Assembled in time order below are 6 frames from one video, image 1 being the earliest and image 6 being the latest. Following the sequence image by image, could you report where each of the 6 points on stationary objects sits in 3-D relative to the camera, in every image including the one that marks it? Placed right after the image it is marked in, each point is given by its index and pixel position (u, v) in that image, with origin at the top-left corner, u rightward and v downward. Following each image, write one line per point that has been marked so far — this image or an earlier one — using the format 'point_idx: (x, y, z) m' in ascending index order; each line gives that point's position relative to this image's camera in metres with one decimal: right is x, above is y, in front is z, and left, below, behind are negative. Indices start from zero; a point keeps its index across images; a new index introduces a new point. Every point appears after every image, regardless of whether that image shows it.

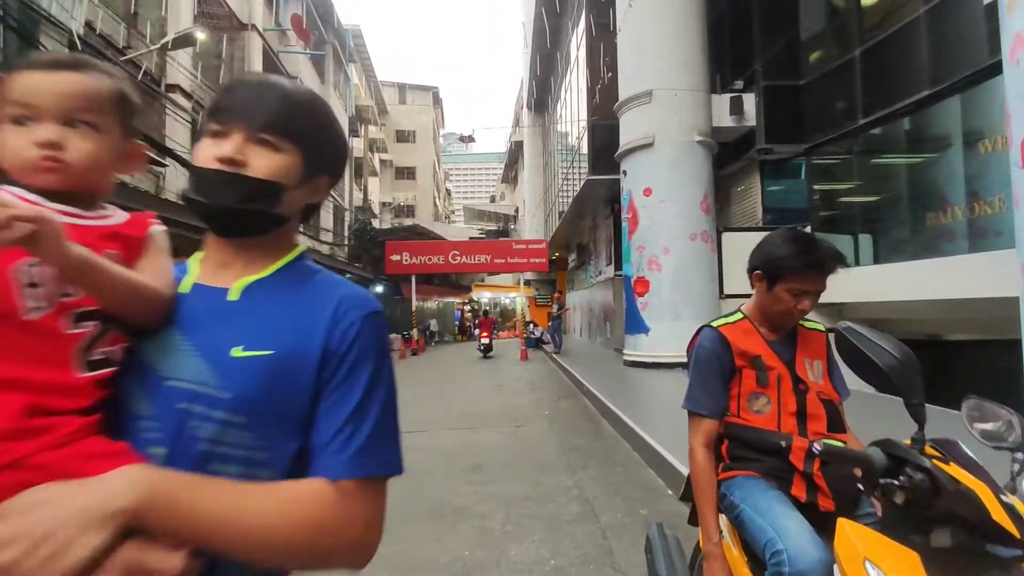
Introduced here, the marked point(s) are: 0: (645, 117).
0: (+2.5, +3.3, +10.8) m
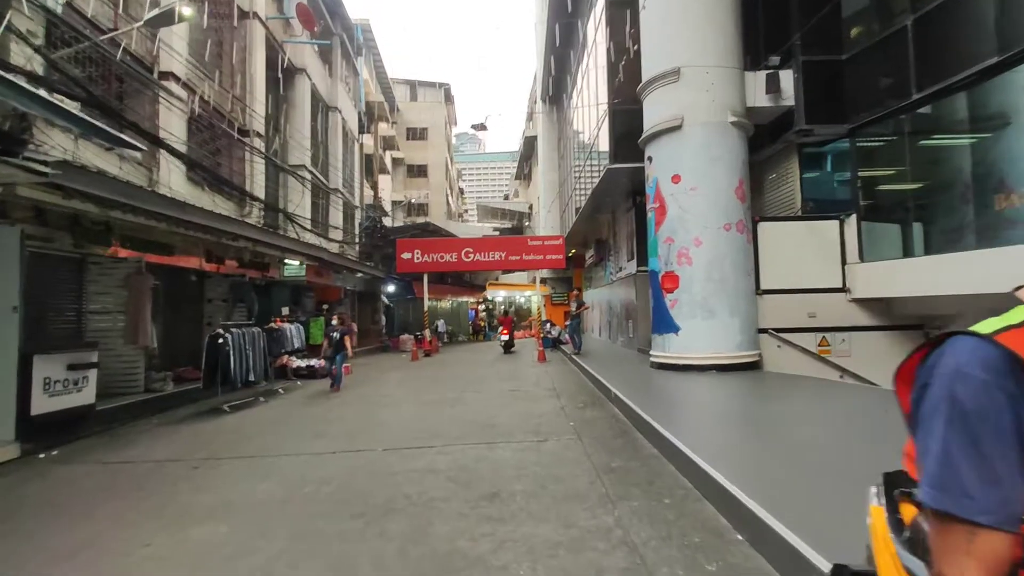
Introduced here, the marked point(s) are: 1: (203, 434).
0: (+2.8, +3.3, +9.9) m
1: (-4.0, -1.9, +7.3) m
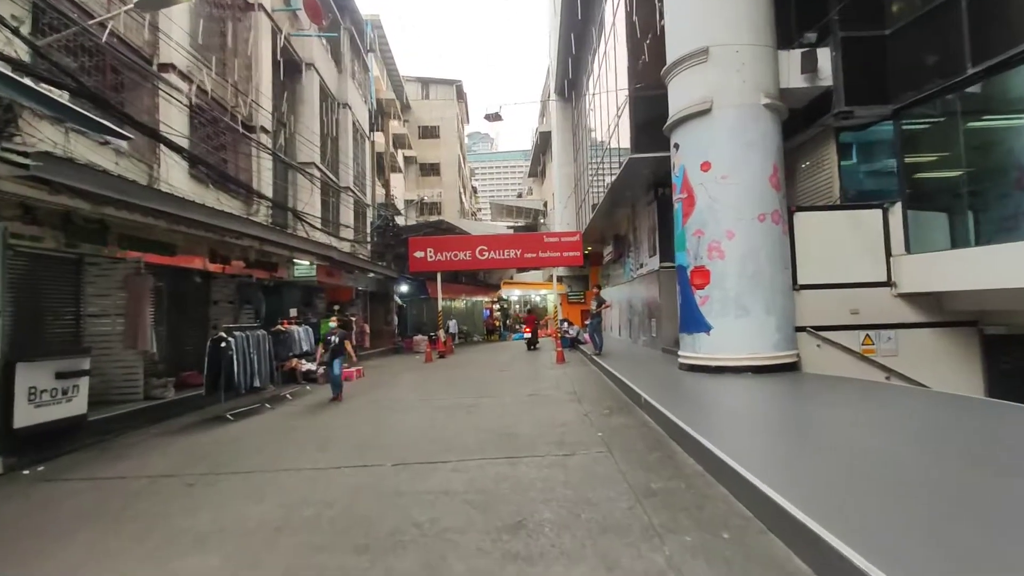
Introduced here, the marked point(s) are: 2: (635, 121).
0: (+3.1, +3.4, +9.2) m
1: (-3.7, -1.9, +6.8) m
2: (+2.5, +3.4, +11.4) m
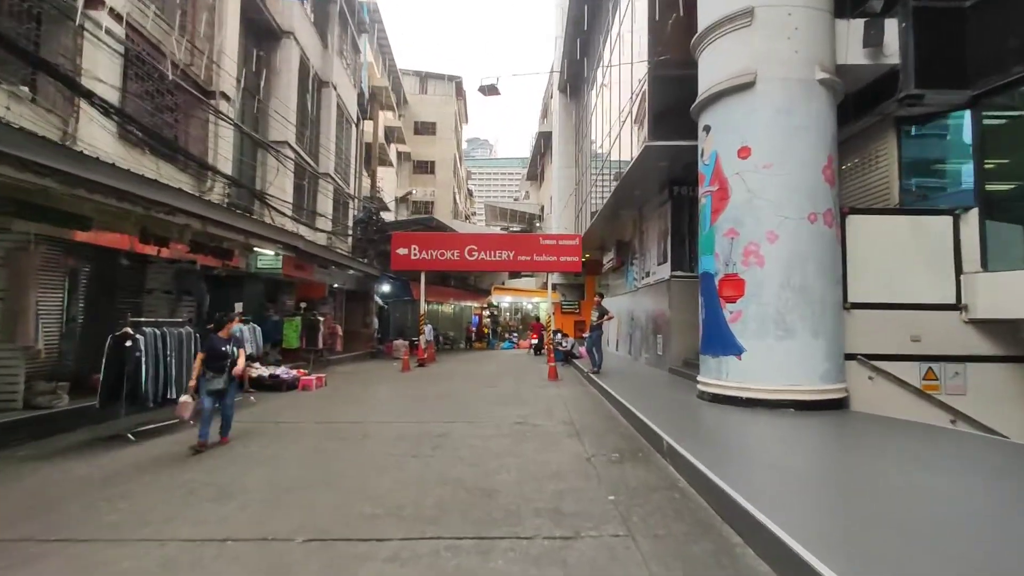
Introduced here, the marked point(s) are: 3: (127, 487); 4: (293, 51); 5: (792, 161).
0: (+3.1, +3.2, +7.6) m
1: (-3.9, -1.7, +5.0) m
2: (+2.5, +3.2, +9.8) m
3: (-3.3, -1.7, +4.8) m
4: (-5.7, +6.2, +14.7) m
5: (+3.6, +1.6, +7.2) m
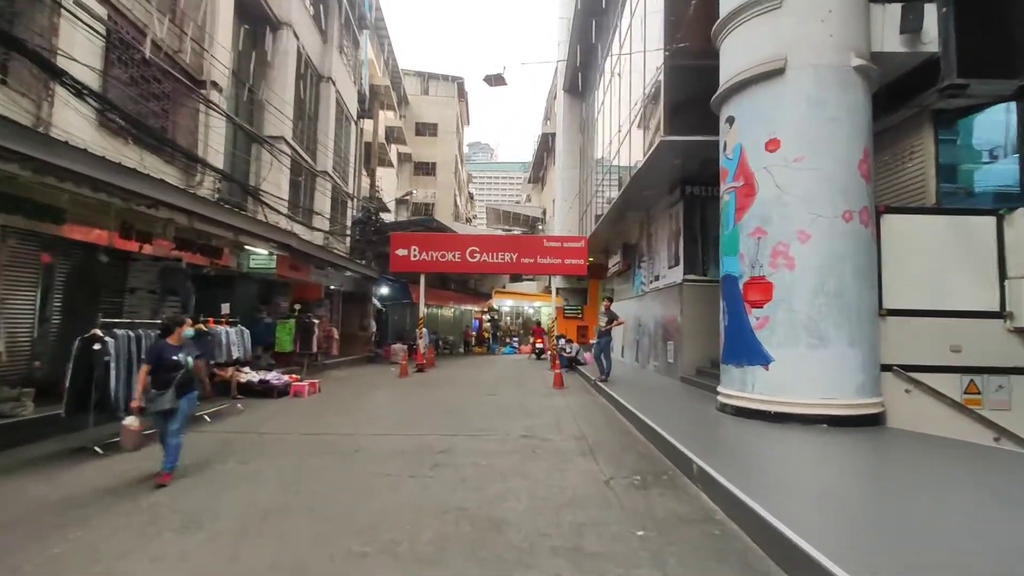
0: (+3.2, +3.2, +7.0) m
1: (-3.9, -1.7, +4.4) m
2: (+2.6, +3.1, +9.2) m
3: (-3.2, -1.7, +4.2) m
4: (-5.5, +6.1, +14.1) m
5: (+3.7, +1.6, +6.7) m
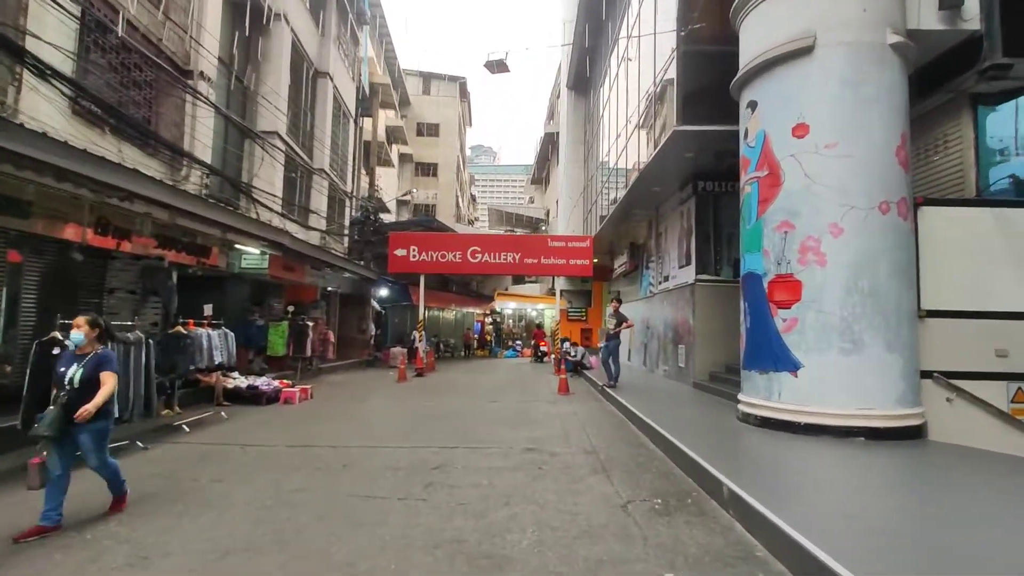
0: (+3.2, +3.2, +6.4) m
1: (-3.8, -1.7, +3.8) m
2: (+2.6, +3.1, +8.6) m
3: (-3.2, -1.6, +3.6) m
4: (-5.5, +6.1, +13.6) m
5: (+3.7, +1.6, +6.1) m
